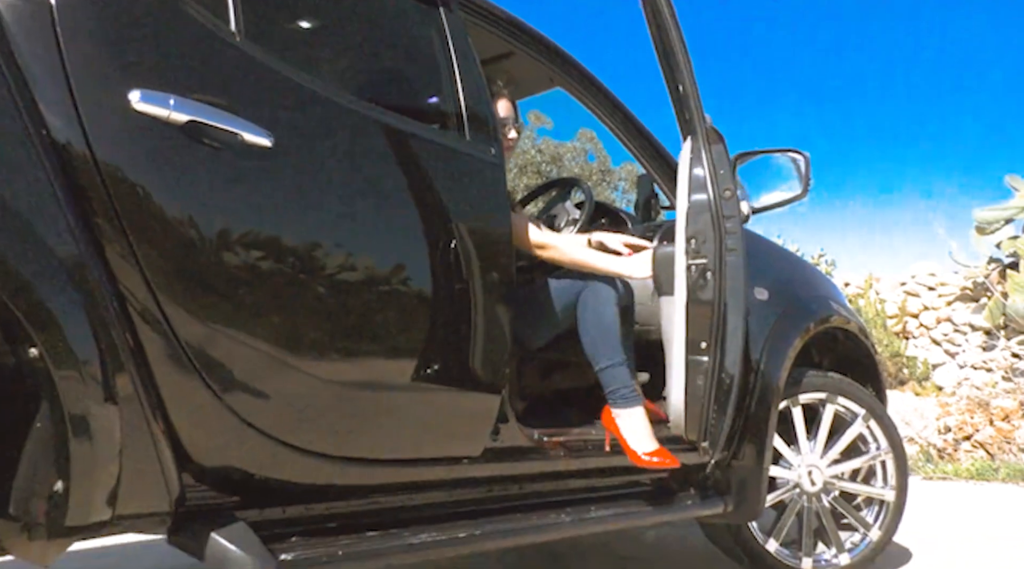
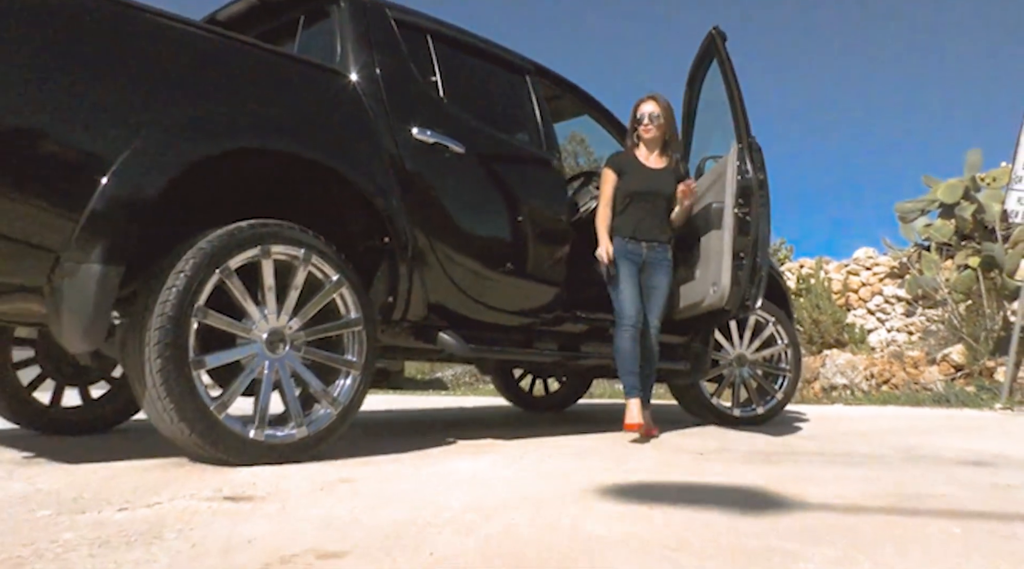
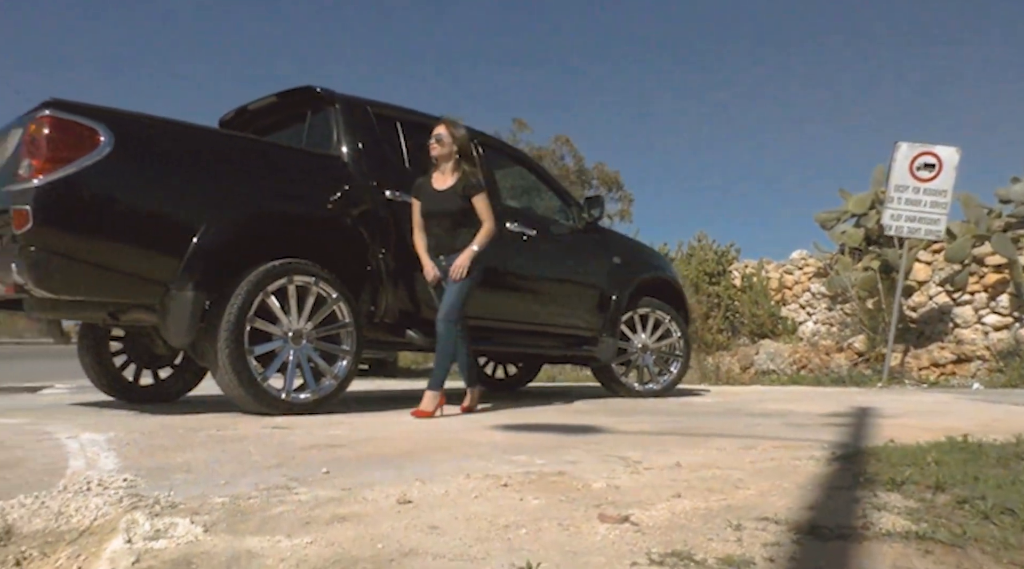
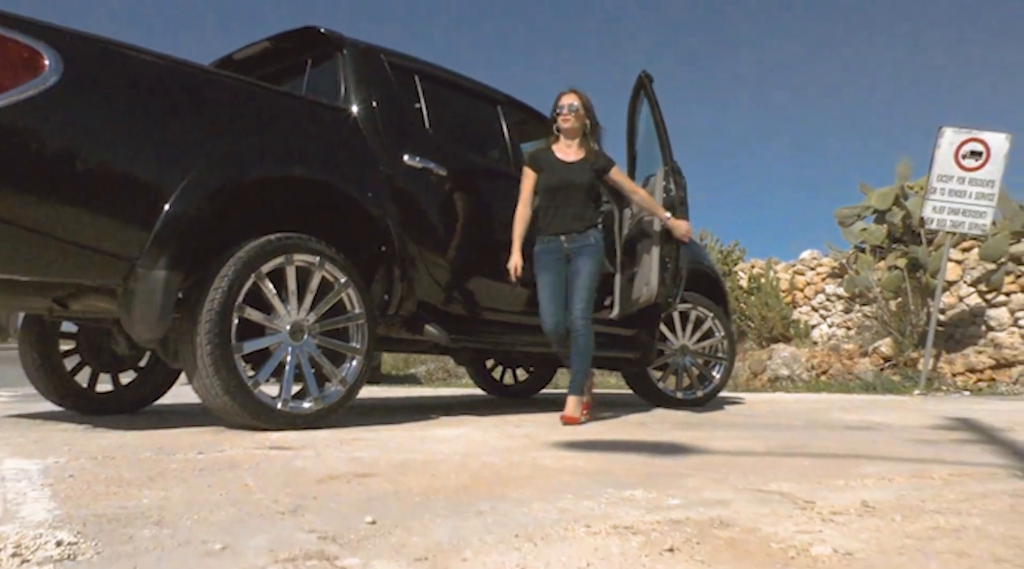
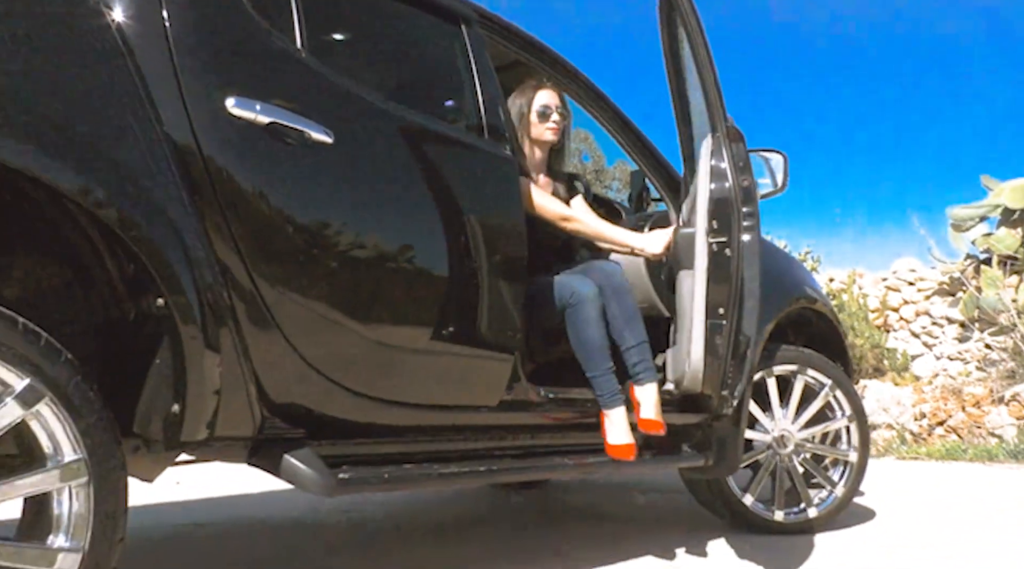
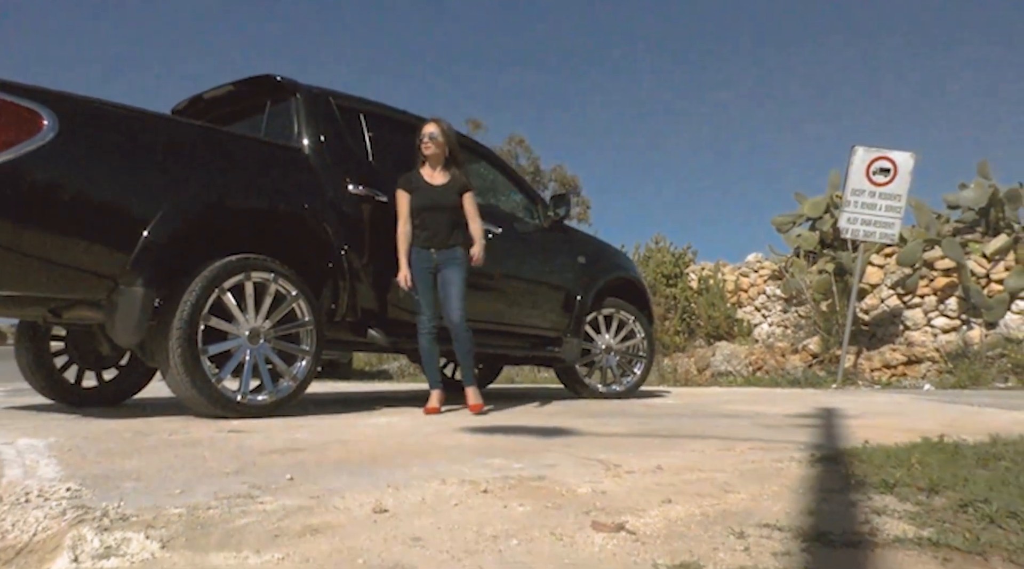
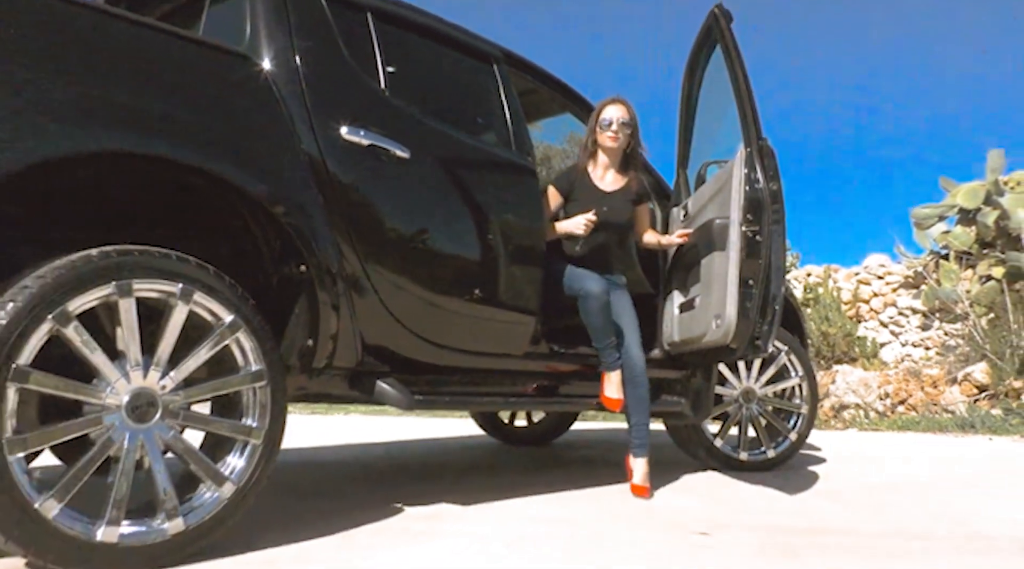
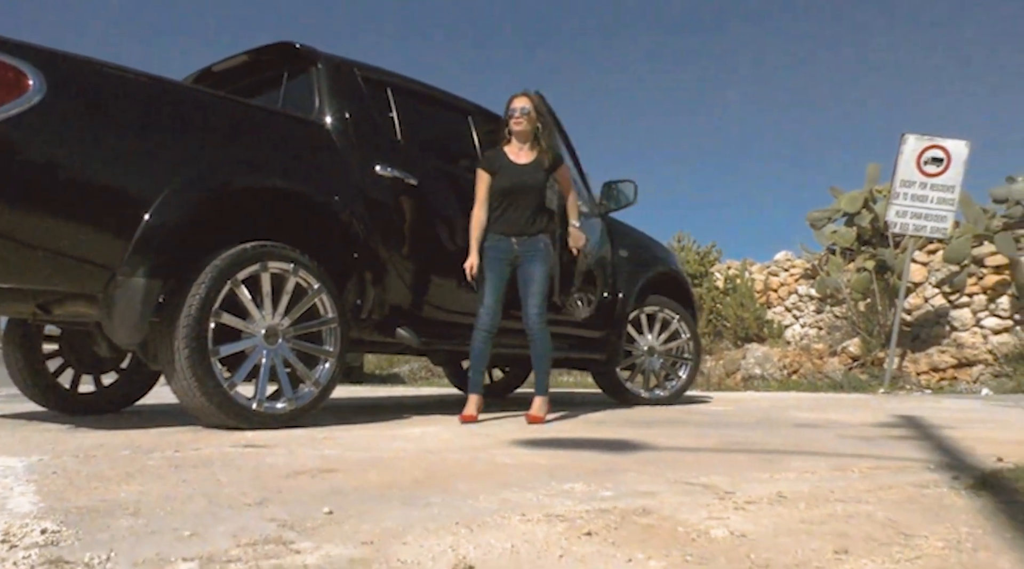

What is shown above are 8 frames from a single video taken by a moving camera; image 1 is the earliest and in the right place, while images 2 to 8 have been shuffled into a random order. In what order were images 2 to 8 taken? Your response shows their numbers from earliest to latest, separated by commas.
5, 7, 2, 4, 8, 6, 3
